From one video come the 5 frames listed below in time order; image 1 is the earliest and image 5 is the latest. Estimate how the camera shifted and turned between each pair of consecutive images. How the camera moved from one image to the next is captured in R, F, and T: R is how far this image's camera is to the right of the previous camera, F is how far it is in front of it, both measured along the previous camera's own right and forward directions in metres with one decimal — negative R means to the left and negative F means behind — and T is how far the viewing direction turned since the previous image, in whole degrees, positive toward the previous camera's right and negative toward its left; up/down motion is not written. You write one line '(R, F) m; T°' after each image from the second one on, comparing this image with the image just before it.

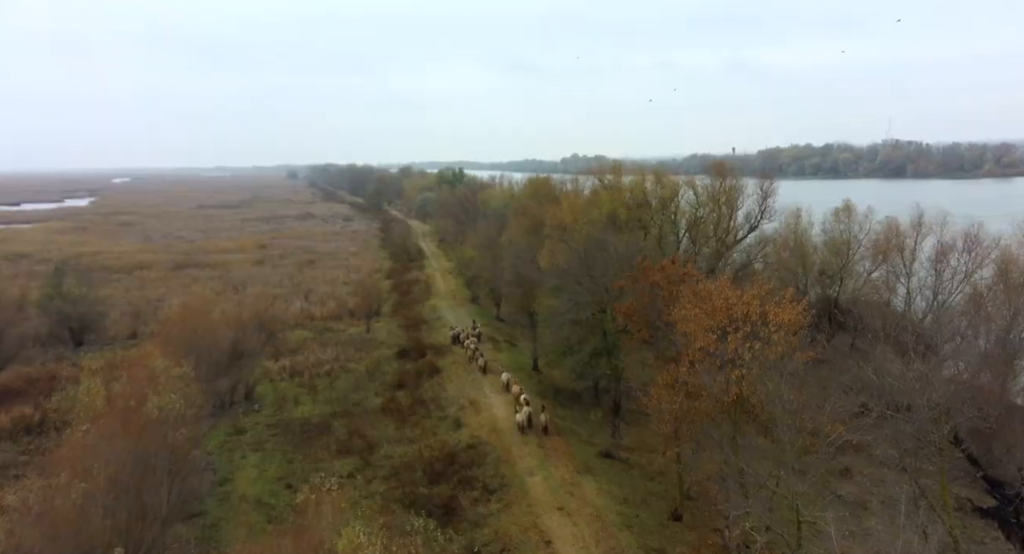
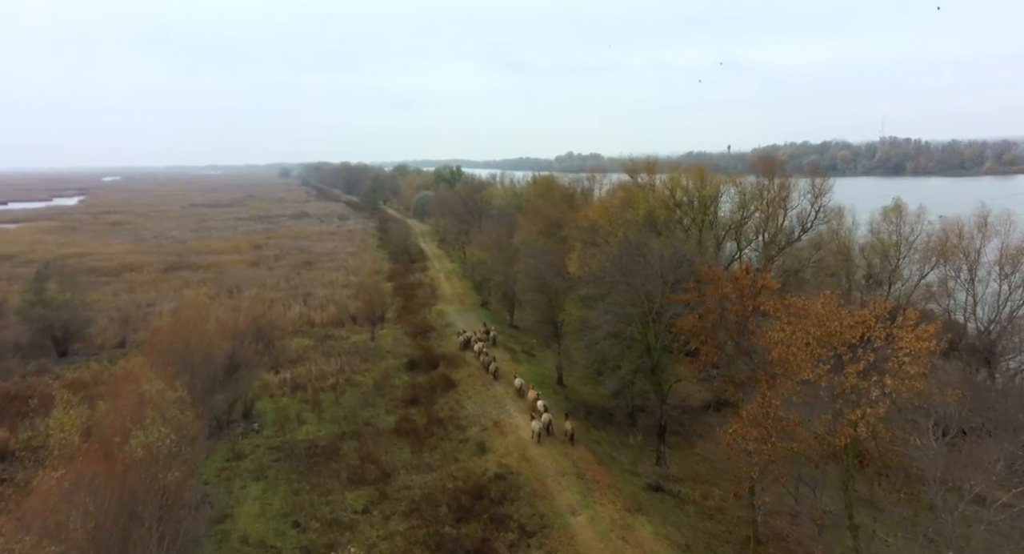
(-1.4, +2.5) m; +1°
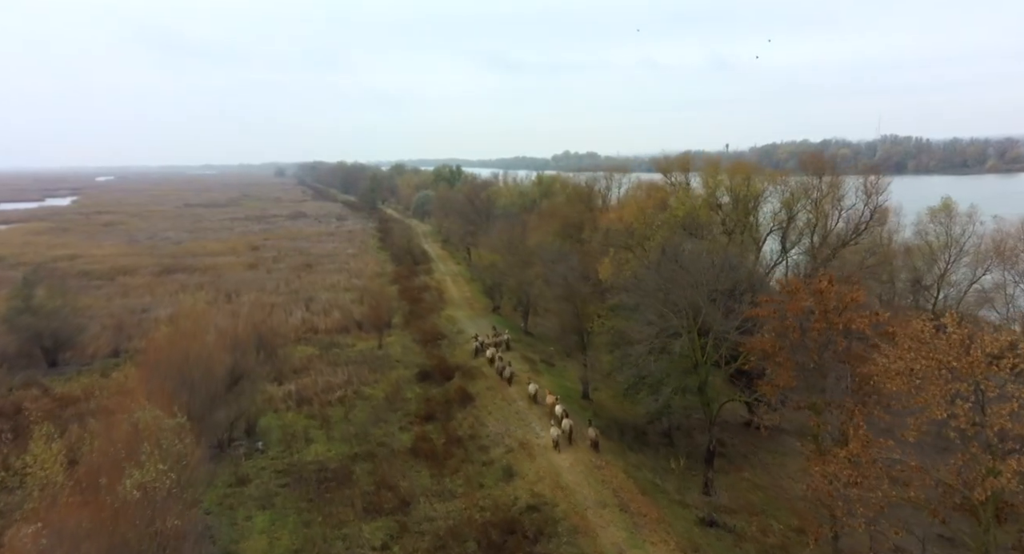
(-1.2, +1.9) m; 0°
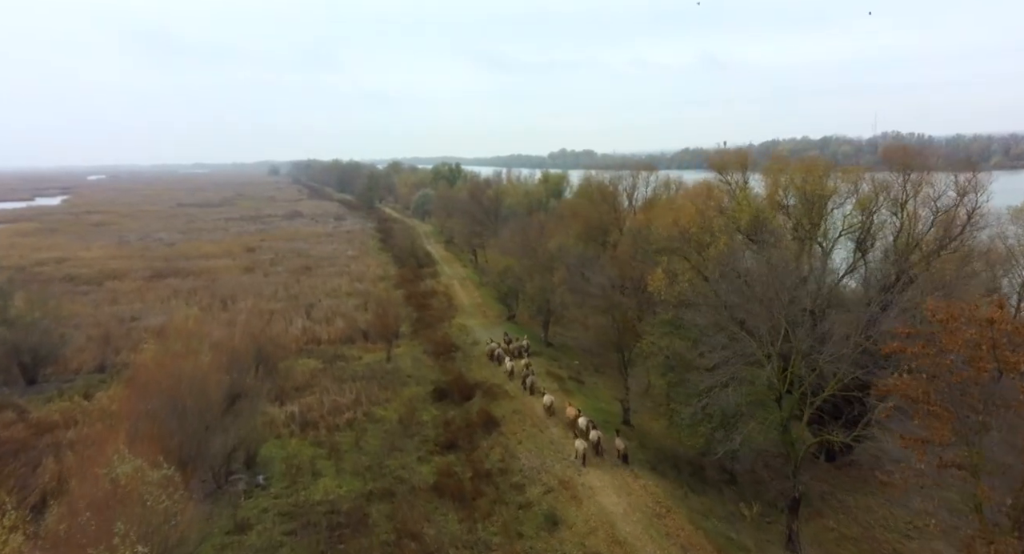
(-1.5, +2.9) m; 0°
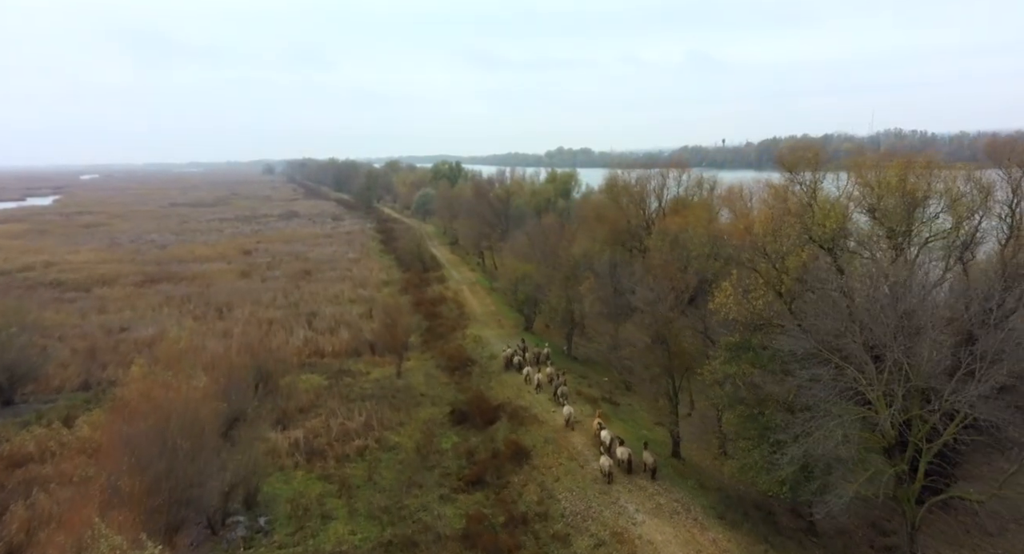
(-1.4, +2.8) m; 0°
